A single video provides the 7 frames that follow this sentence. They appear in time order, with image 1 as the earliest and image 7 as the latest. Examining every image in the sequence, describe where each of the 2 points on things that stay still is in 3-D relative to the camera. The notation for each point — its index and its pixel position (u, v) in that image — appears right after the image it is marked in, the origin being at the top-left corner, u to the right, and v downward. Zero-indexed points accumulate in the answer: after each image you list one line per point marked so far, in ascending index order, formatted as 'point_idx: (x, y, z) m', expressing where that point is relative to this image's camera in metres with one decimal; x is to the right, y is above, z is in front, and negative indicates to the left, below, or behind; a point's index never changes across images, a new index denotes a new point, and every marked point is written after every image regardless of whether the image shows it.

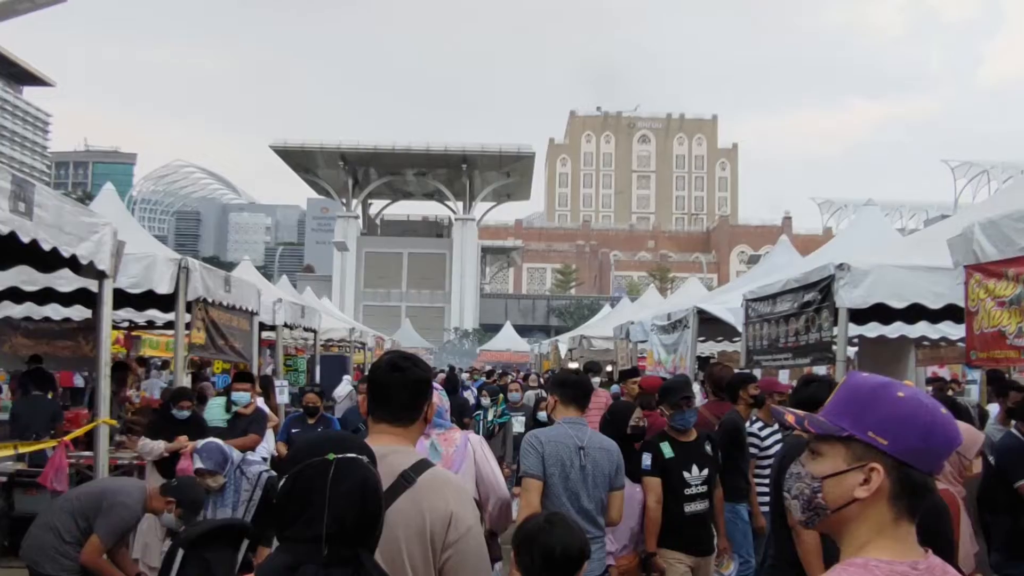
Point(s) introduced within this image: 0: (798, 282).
0: (+2.7, +0.1, +9.6) m
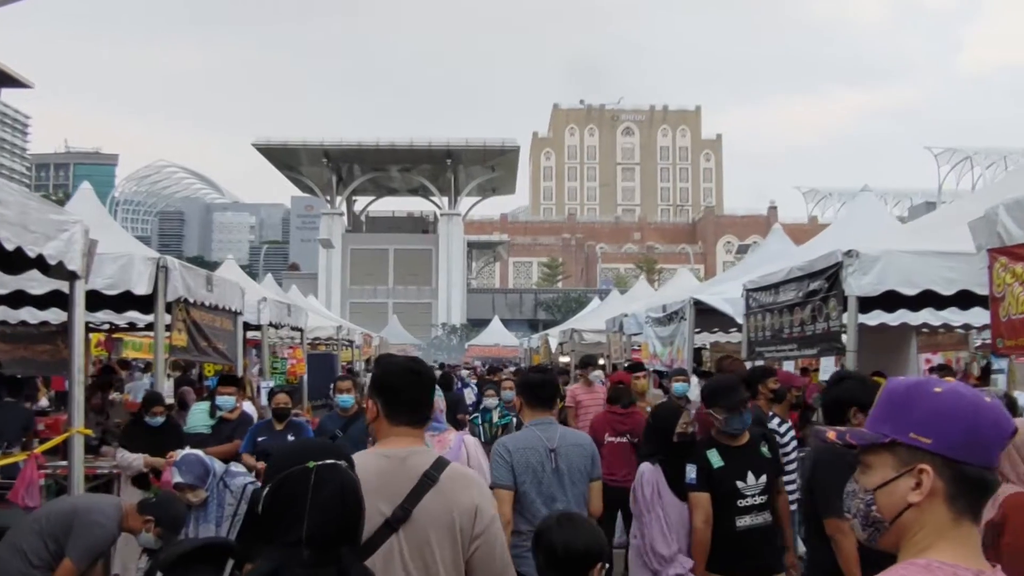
0: (+2.6, +0.2, +9.2) m
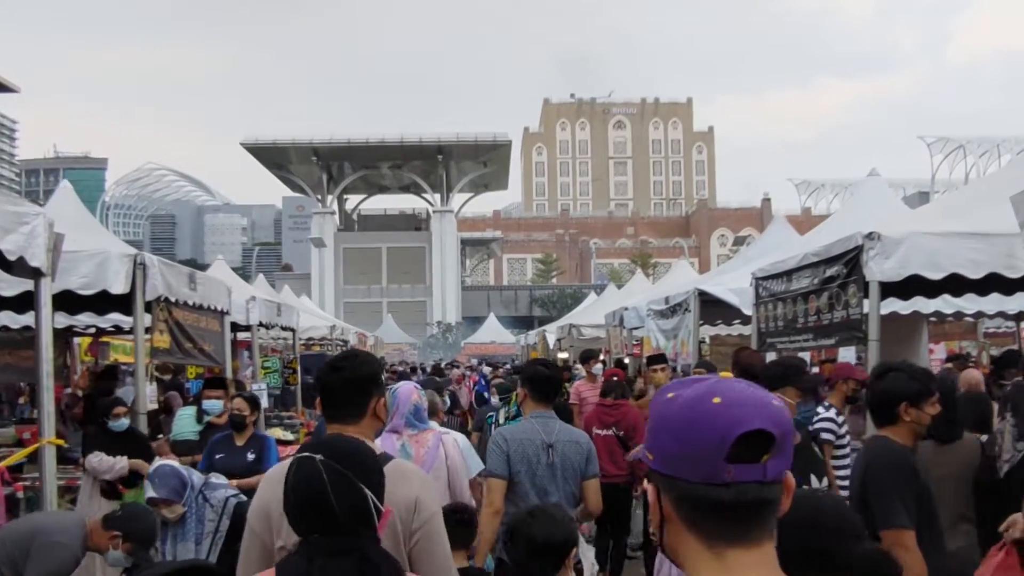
0: (+2.6, +0.3, +8.7) m
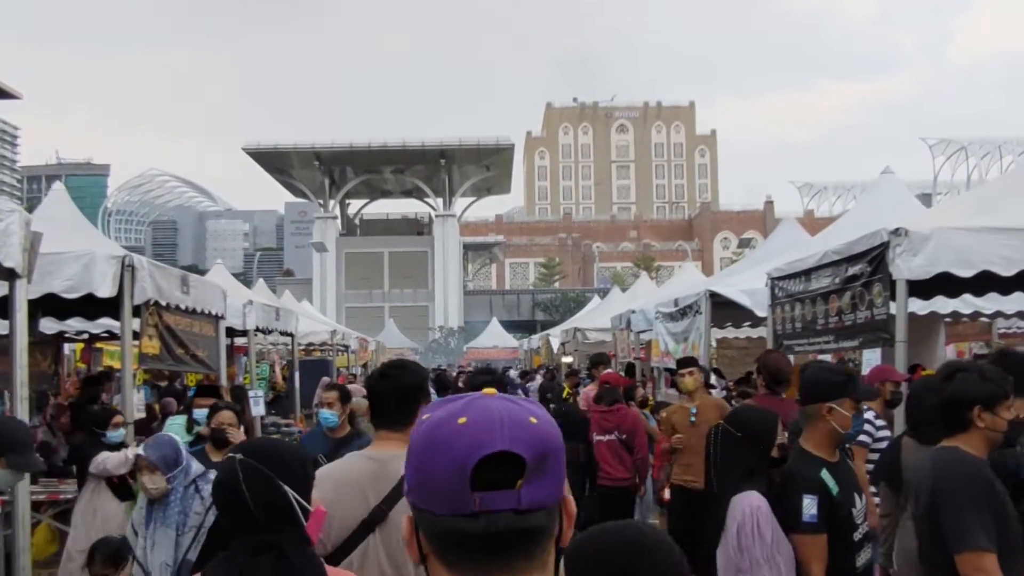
0: (+2.7, +0.3, +8.3) m
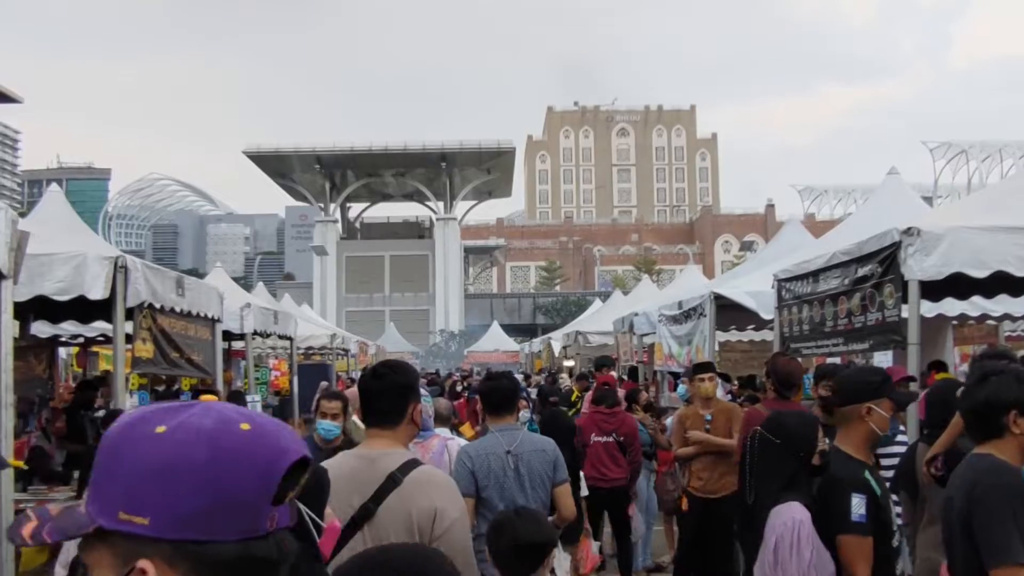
0: (+2.7, +0.3, +8.2) m
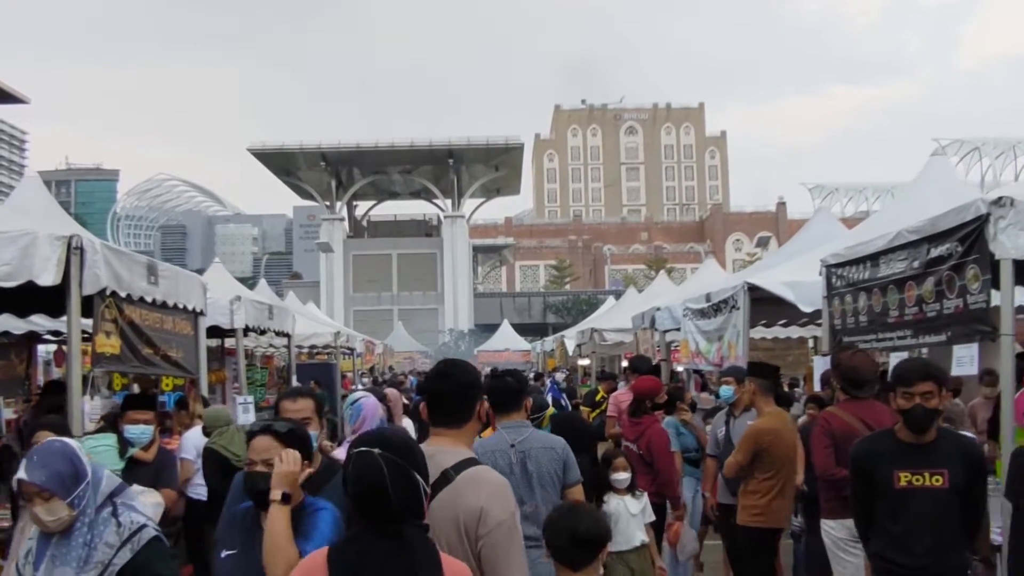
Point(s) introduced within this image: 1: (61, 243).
0: (+2.8, +0.4, +7.1) m
1: (-2.8, +0.3, +6.4) m
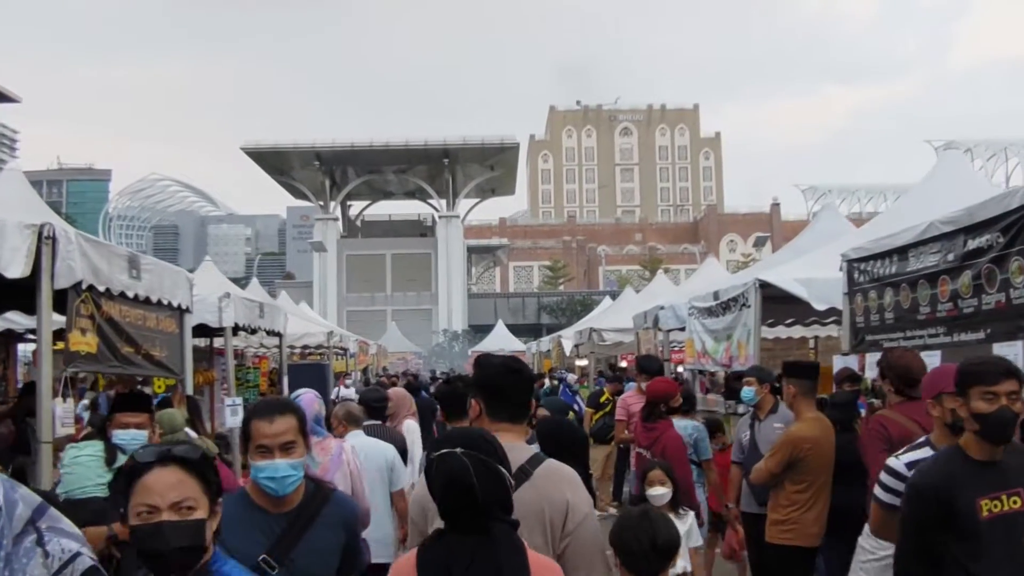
0: (+2.9, +0.4, +6.6) m
1: (-2.8, +0.3, +5.9) m
